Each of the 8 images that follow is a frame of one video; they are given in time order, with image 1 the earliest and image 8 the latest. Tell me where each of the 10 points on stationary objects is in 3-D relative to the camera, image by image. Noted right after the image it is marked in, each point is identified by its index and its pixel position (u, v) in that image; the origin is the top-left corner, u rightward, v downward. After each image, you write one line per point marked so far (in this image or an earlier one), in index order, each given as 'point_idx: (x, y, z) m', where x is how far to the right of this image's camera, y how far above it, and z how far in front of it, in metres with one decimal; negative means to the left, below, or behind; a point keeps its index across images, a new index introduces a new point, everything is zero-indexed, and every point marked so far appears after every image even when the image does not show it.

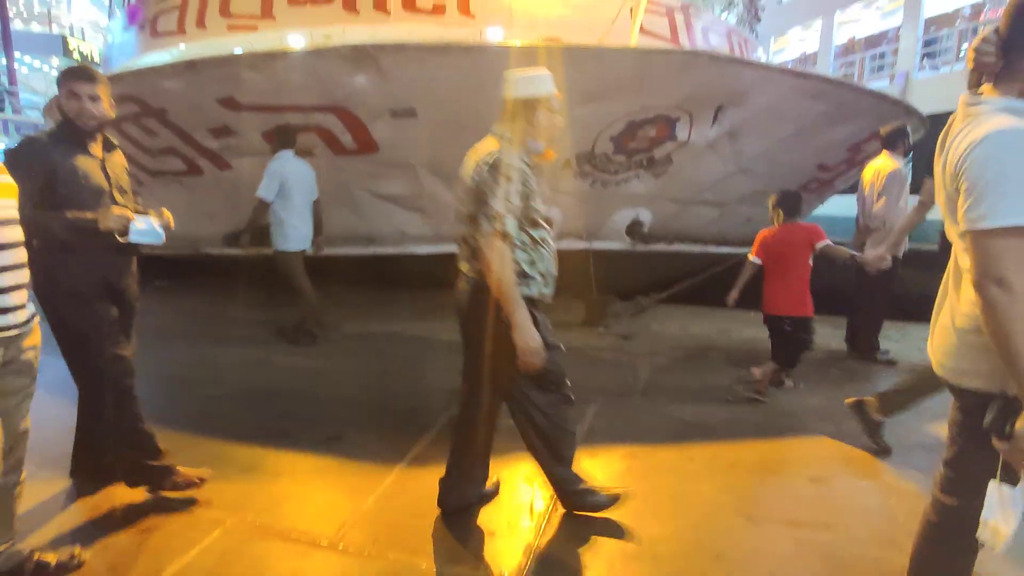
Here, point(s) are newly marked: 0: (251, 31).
0: (-2.3, +2.3, +5.0) m
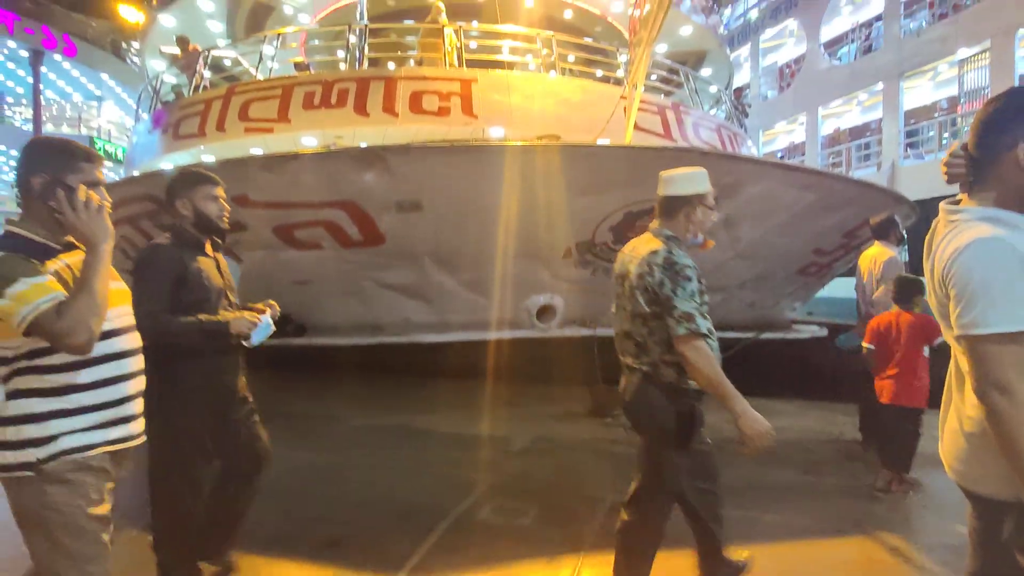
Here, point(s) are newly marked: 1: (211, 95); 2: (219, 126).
0: (-2.3, +1.5, +5.3) m
1: (-3.0, +2.0, +5.6) m
2: (-2.9, +1.6, +5.5) m
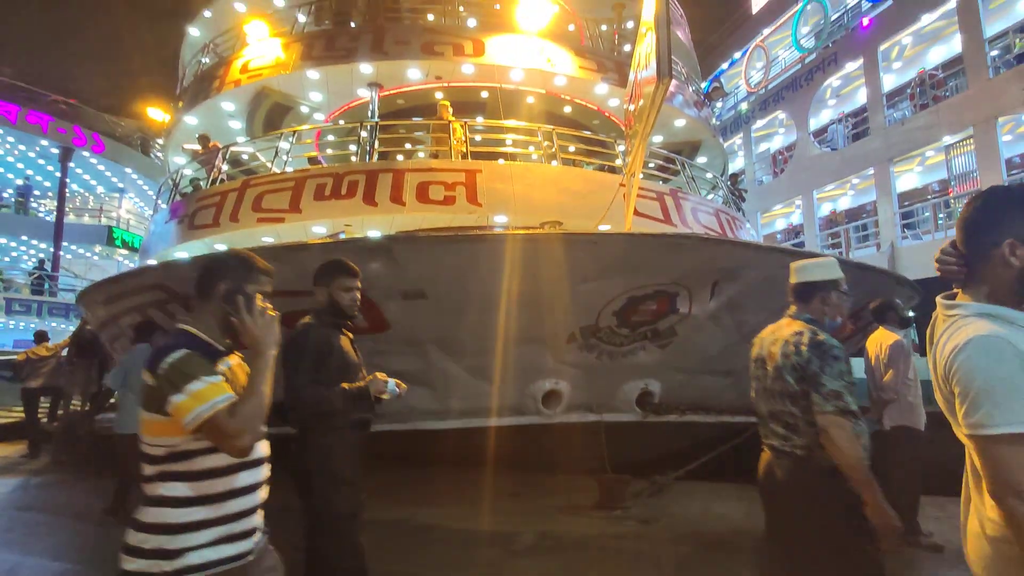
0: (-2.3, +0.6, +5.5) m
1: (-3.0, +1.1, +5.9) m
2: (-2.8, +0.7, +5.7) m
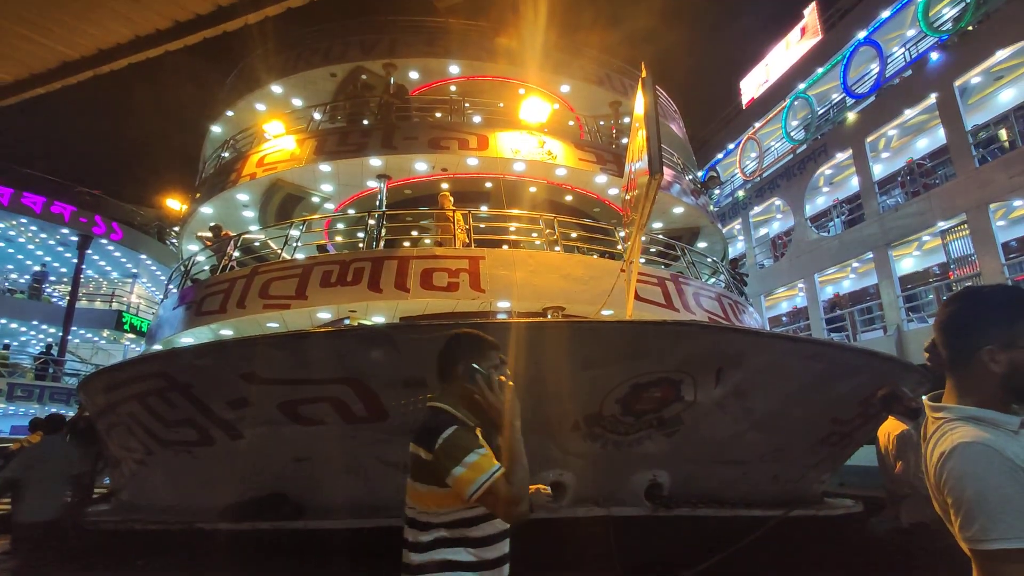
0: (-2.2, -0.2, +5.5) m
1: (-3.0, +0.1, +6.0) m
2: (-2.8, -0.1, +5.8) m
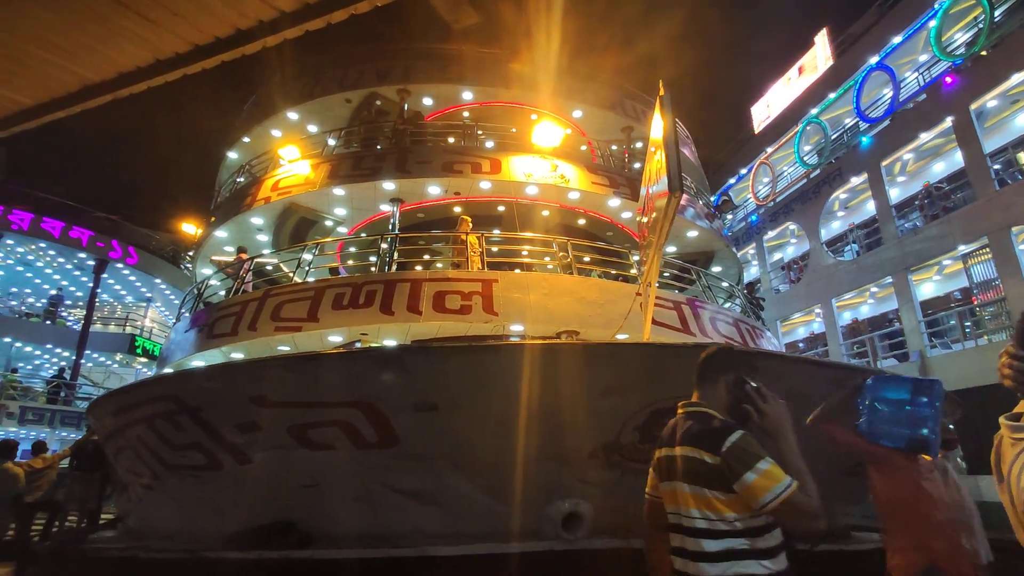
0: (-2.1, -0.4, +5.5) m
1: (-2.8, -0.1, +6.0) m
2: (-2.7, -0.4, +5.7) m
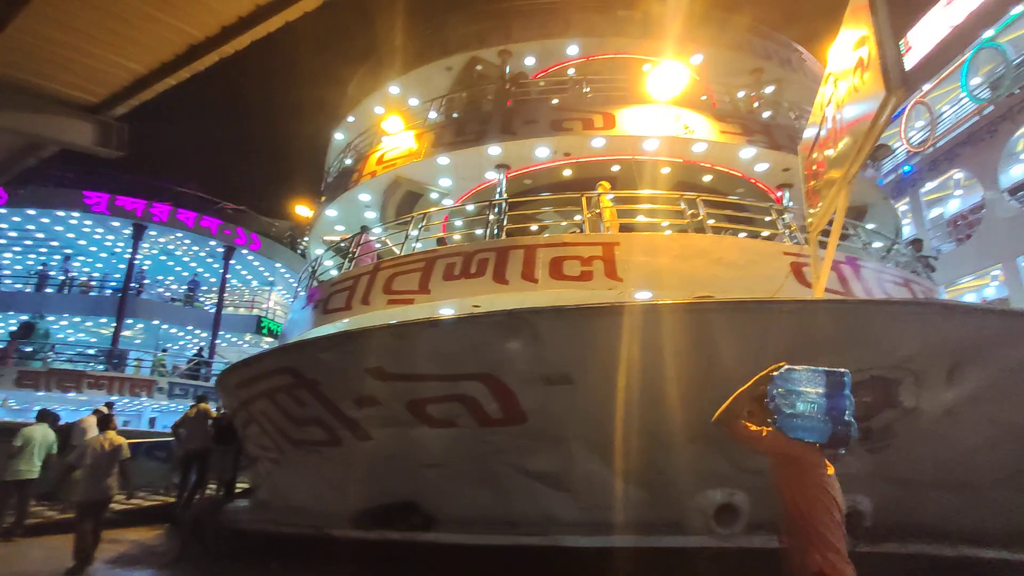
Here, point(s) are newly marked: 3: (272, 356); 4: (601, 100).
0: (-1.0, -0.1, +5.3) m
1: (-1.6, +0.2, +5.9) m
2: (-1.5, -0.1, +5.6) m
3: (-1.7, -0.5, +4.0) m
4: (+1.0, +2.2, +6.5) m
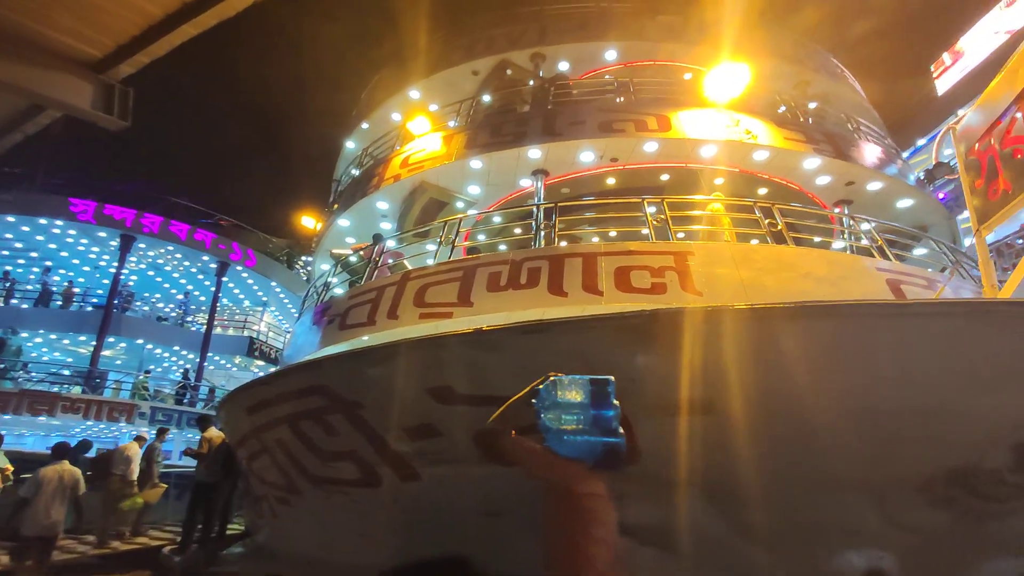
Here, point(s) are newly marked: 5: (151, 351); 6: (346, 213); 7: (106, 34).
0: (-0.5, -0.2, +4.5) m
1: (-1.2, +0.1, +5.2) m
2: (-1.0, -0.2, +4.9) m
3: (-1.3, -0.5, +3.3) m
4: (+1.5, +2.0, +6.0) m
5: (-10.5, -1.9, +16.2) m
6: (-2.2, +1.0, +7.4) m
7: (-1.9, +1.2, +2.6) m
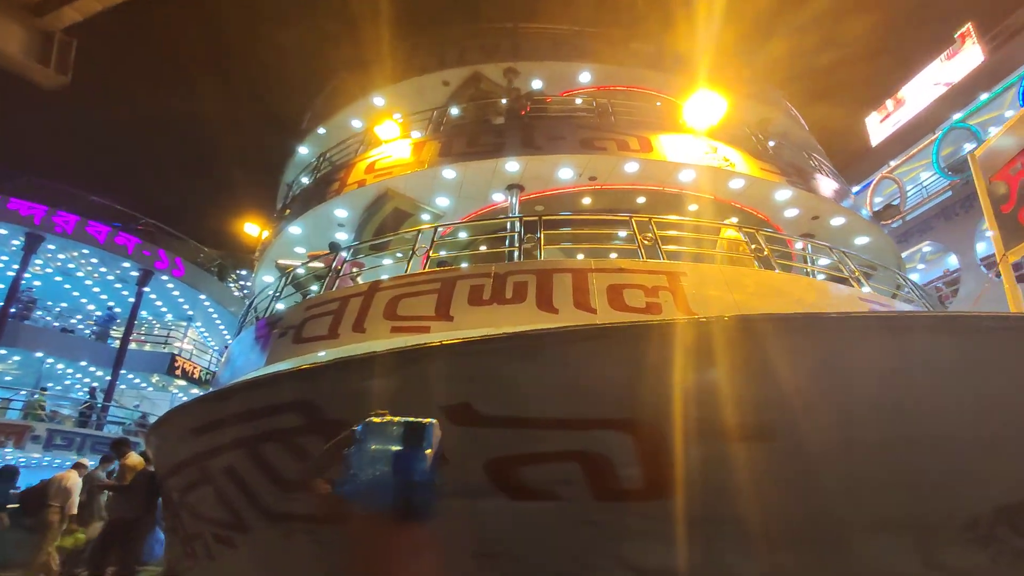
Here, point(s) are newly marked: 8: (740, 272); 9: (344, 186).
0: (-0.7, -0.3, +4.1) m
1: (-1.4, 0.0, +4.7) m
2: (-1.2, -0.3, +4.4) m
3: (-1.2, -0.5, +2.7) m
4: (+1.3, +1.7, +5.9) m
5: (-12.0, -2.1, +14.5) m
6: (-2.6, +0.8, +6.8) m
7: (-1.7, +1.3, +2.1) m
8: (+1.8, +0.1, +4.3) m
9: (-1.9, +1.2, +6.3) m
